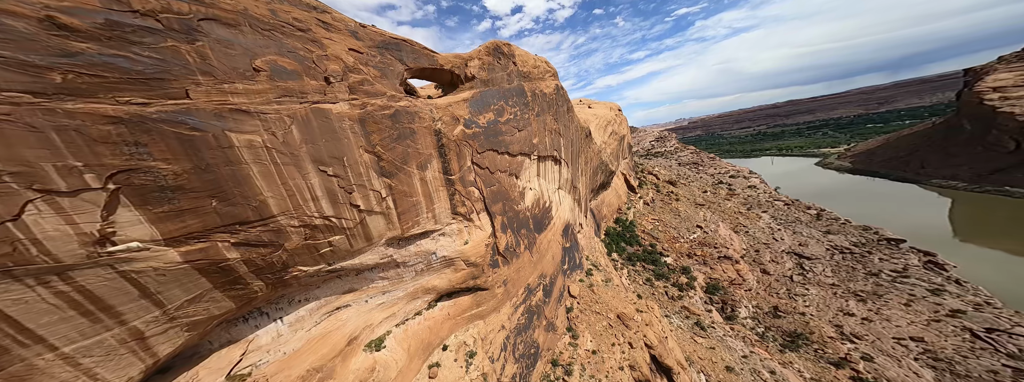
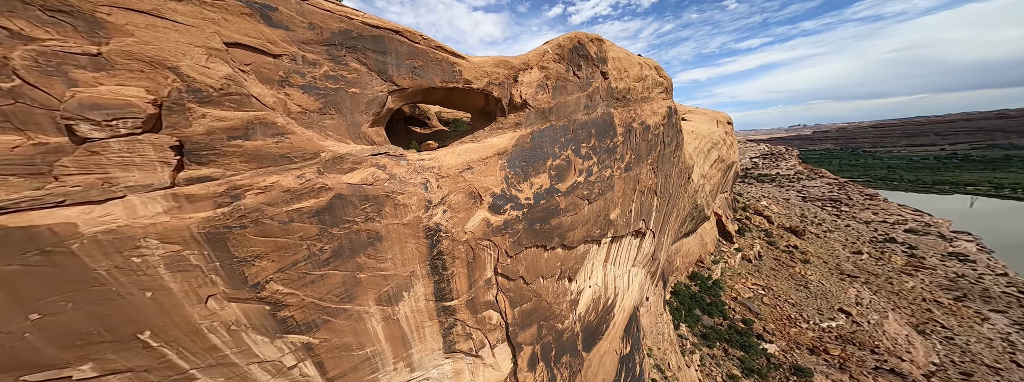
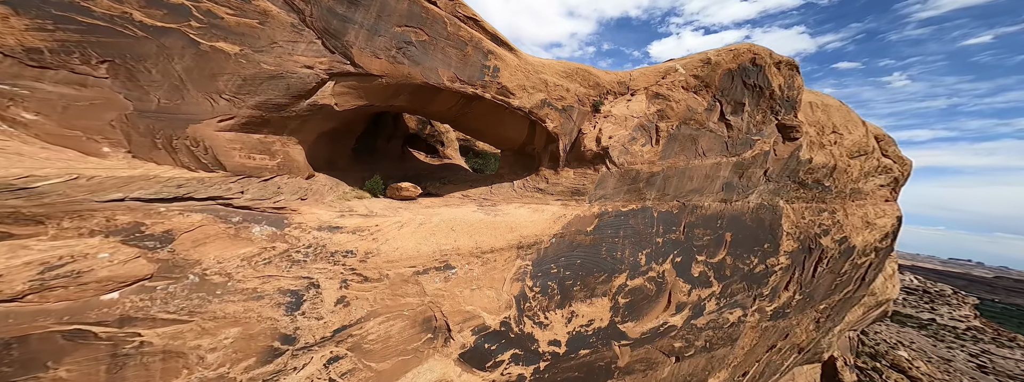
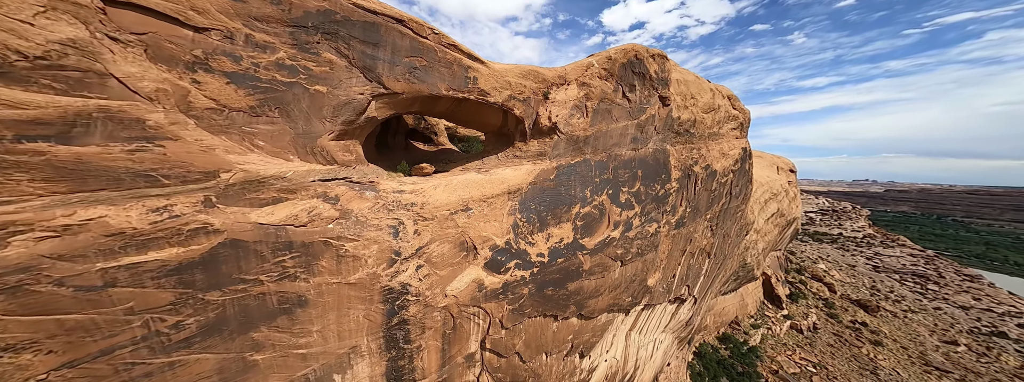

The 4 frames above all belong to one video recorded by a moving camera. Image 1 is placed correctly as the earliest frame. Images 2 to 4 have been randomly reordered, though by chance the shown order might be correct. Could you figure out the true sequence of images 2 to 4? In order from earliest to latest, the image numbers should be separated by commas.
2, 4, 3
